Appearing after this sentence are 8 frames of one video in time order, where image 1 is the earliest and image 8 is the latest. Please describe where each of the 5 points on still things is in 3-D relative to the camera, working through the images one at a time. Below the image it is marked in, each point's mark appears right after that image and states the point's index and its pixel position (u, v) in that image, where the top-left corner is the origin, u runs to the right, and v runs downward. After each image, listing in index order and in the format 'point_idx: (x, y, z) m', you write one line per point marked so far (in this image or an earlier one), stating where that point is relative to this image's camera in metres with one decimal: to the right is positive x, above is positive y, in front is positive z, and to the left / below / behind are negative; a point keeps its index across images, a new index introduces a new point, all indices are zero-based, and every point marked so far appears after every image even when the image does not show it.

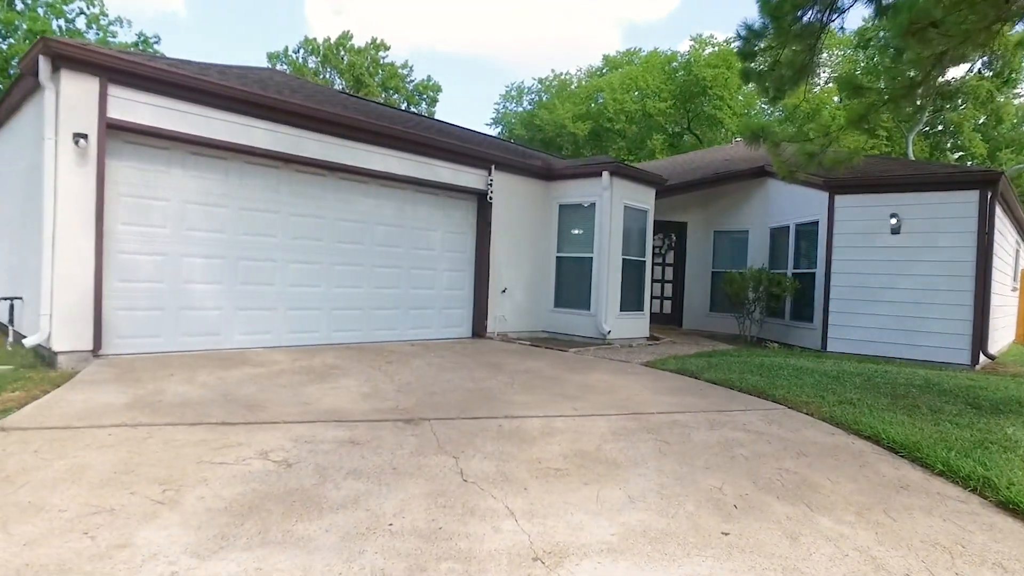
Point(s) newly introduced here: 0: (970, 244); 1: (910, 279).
0: (+5.6, +0.6, +8.3) m
1: (+5.1, +0.1, +8.6) m
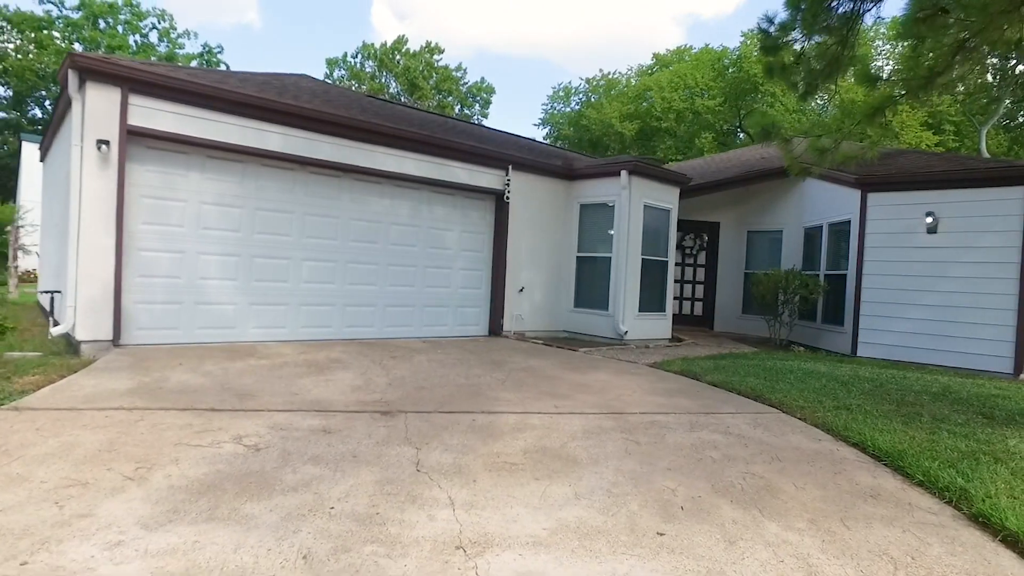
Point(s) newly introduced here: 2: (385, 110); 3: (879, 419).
0: (+5.7, +0.5, +7.8) m
1: (+5.3, +0.1, +8.2) m
2: (-1.7, +2.3, +8.6) m
3: (+2.7, -0.9, +4.8) m
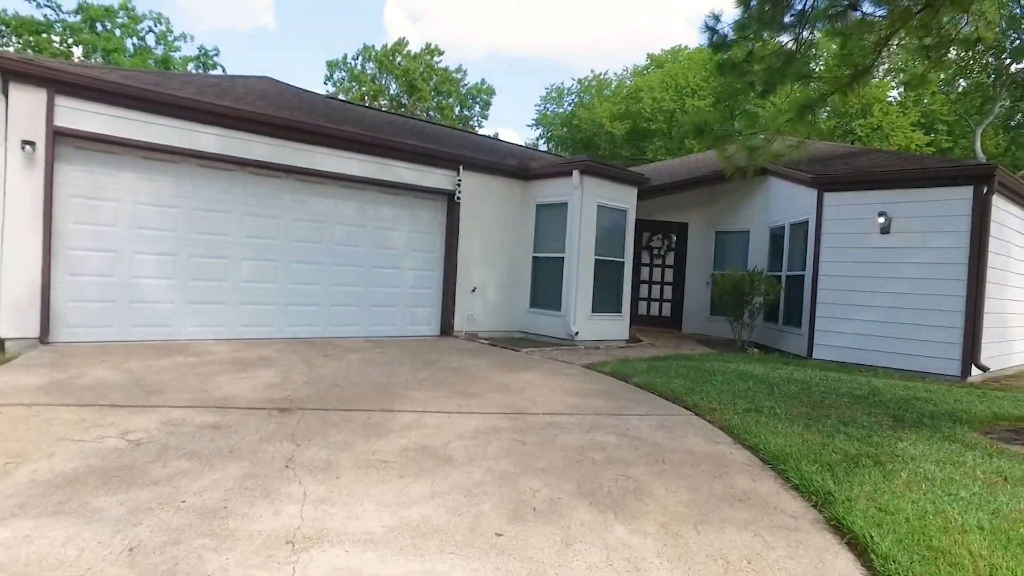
0: (+5.1, +0.5, +7.6) m
1: (+4.7, +0.1, +8.0) m
2: (-2.3, +2.3, +8.6) m
3: (+1.9, -0.9, +4.7) m
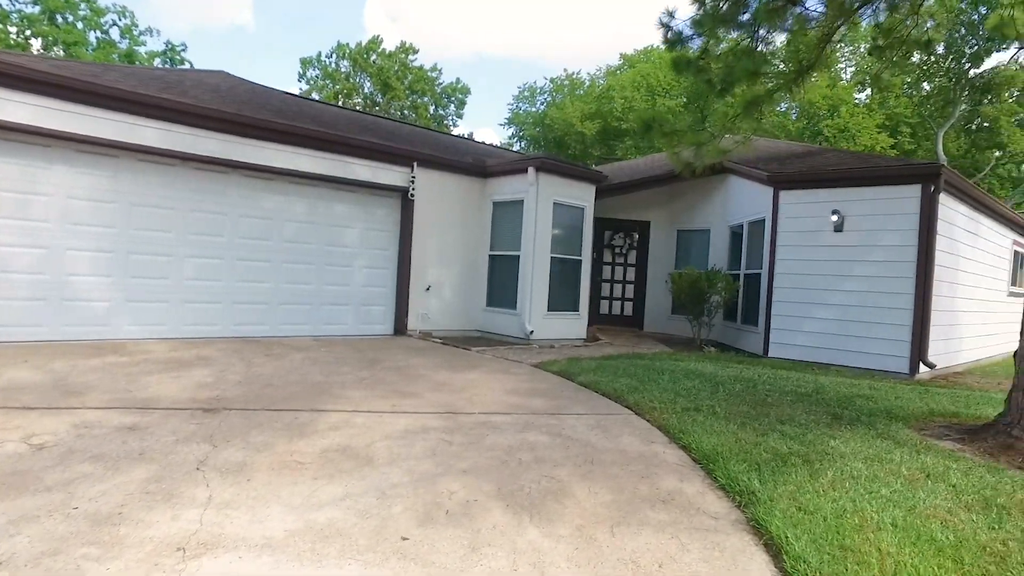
0: (+4.5, +0.5, +7.6) m
1: (+4.1, +0.1, +8.0) m
2: (-2.8, +2.3, +8.5) m
3: (+1.5, -0.9, +4.7) m
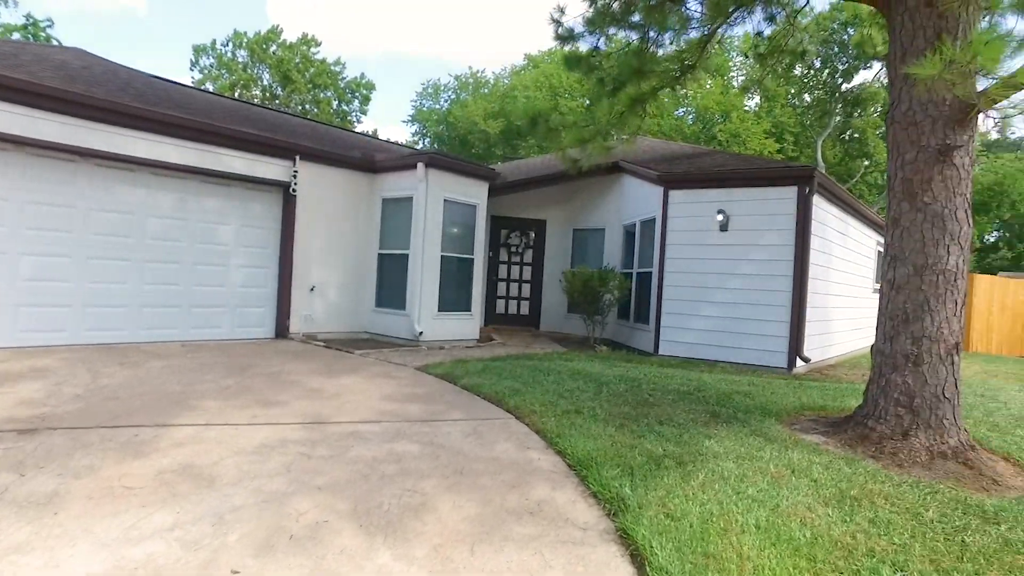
0: (+3.2, +0.5, +7.8) m
1: (+2.8, +0.1, +8.2) m
2: (-4.2, +2.3, +7.7) m
3: (+0.6, -0.9, +4.5) m
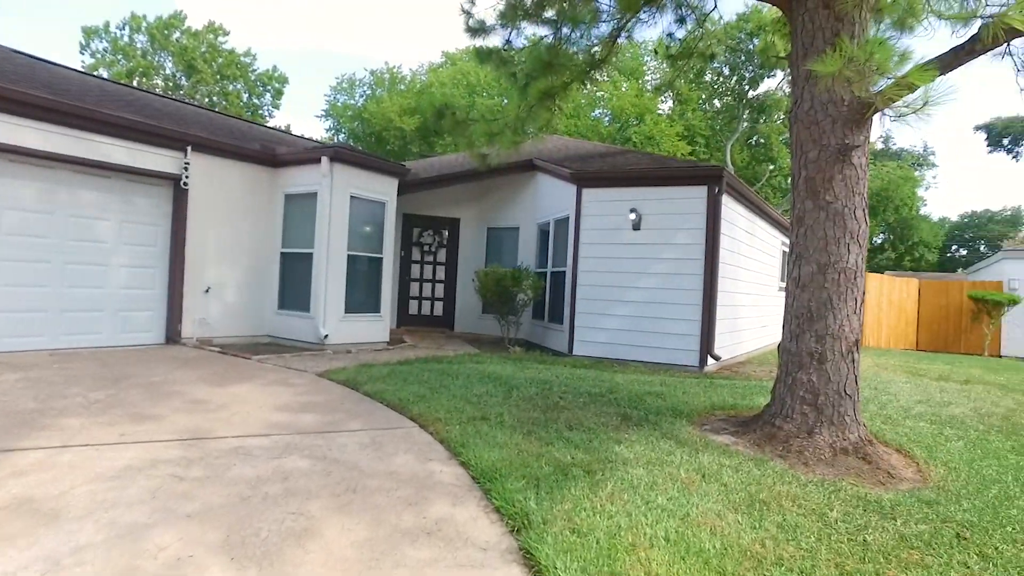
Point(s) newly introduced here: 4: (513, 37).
0: (+2.2, +0.6, +7.9) m
1: (+1.7, +0.1, +8.2) m
2: (-5.2, +2.3, +6.9) m
3: (0.0, -0.9, +4.3) m
4: (0.0, +2.5, +6.8) m
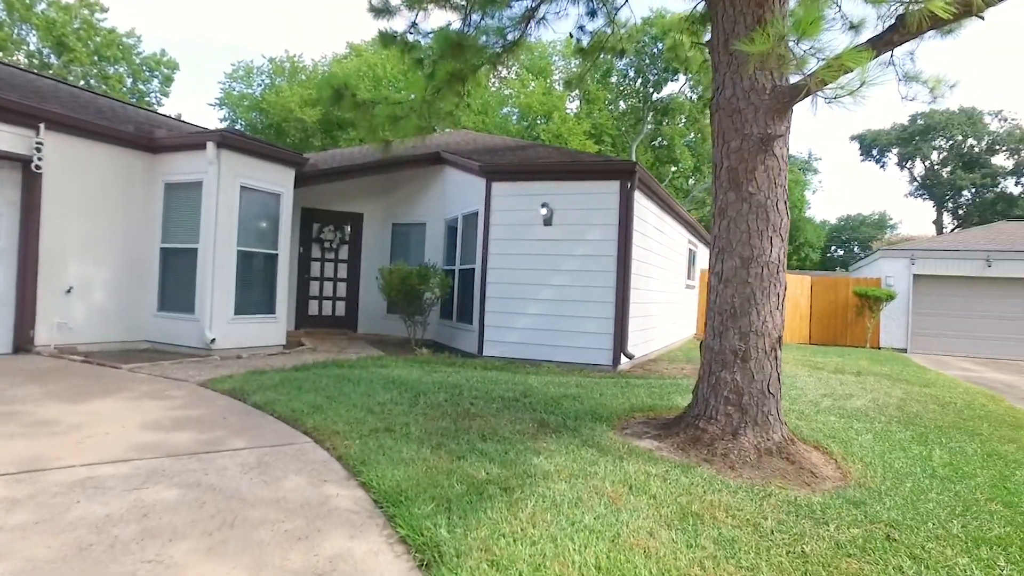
0: (+1.2, +0.6, +7.7) m
1: (+0.6, +0.2, +8.0) m
2: (-6.0, +2.3, +5.8) m
3: (-0.6, -0.9, +3.9) m
4: (-0.9, +2.6, +6.3) m
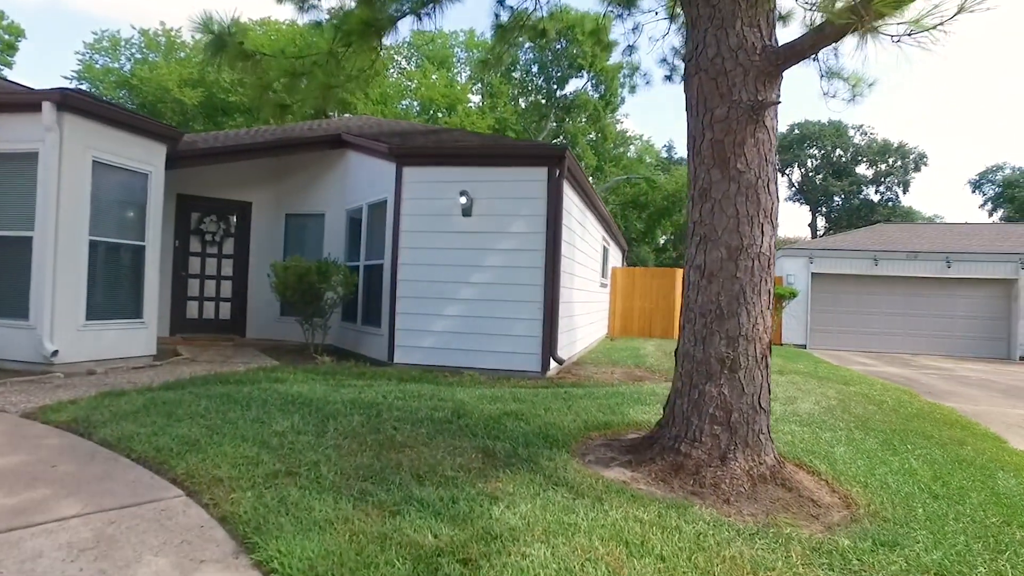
0: (+0.3, +0.6, +7.0) m
1: (-0.3, +0.2, +7.1) m
2: (-6.5, +2.3, +3.9) m
3: (-0.8, -0.9, +2.9) m
4: (-1.5, +2.6, +5.3) m
